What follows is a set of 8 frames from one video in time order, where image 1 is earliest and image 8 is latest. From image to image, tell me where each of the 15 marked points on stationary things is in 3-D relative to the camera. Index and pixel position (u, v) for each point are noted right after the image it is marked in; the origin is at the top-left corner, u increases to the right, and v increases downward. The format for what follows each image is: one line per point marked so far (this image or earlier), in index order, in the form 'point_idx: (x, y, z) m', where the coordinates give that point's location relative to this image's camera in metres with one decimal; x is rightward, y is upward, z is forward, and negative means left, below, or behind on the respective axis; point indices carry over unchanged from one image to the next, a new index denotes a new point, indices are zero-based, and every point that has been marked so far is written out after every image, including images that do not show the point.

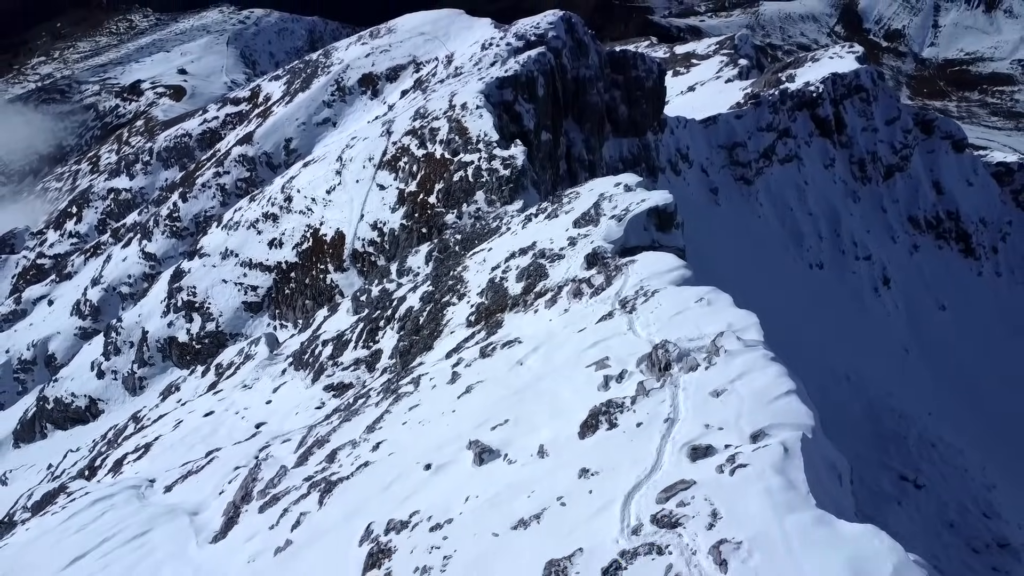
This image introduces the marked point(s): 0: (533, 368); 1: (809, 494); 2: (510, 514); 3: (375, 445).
0: (+0.5, -1.6, +17.2) m
1: (+3.6, -2.5, +9.9) m
2: (0.0, -3.3, +12.0) m
3: (-2.8, -3.2, +17.3) m
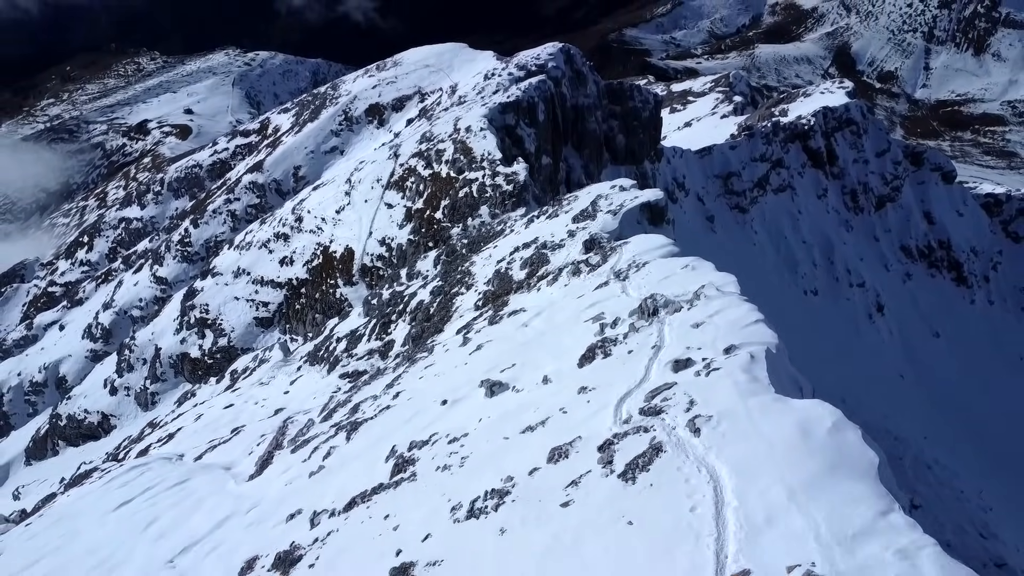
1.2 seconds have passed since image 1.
0: (+0.6, -0.9, +19.2) m
1: (+3.7, -1.4, +11.9) m
2: (+0.1, -2.2, +13.9) m
3: (-2.6, -2.4, +19.2) m
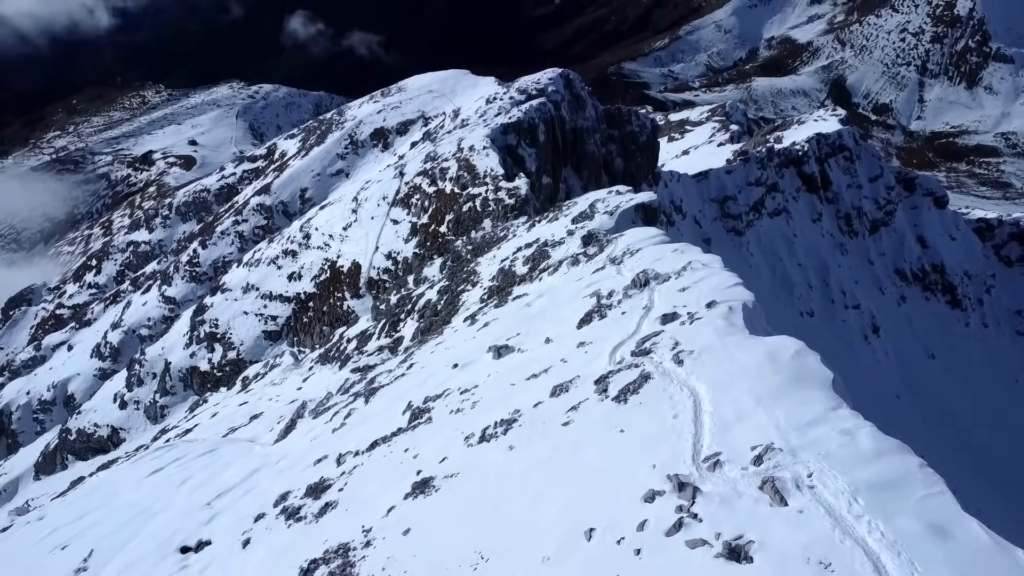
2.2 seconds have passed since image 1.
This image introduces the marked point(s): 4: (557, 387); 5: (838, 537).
0: (+0.7, -0.4, +20.9) m
1: (+3.8, -0.6, +13.5) m
2: (+0.3, -1.6, +15.5) m
3: (-2.5, -2.0, +20.8) m
4: (+0.8, -1.7, +13.9) m
5: (+3.1, -2.4, +7.8) m
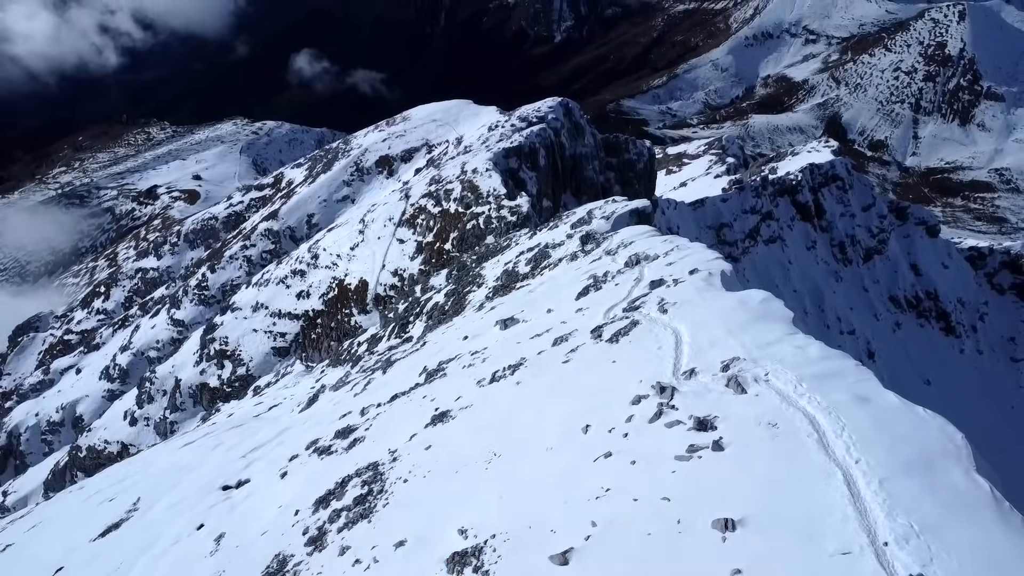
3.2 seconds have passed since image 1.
0: (+0.8, 0.0, +22.8) m
1: (+4.0, +0.1, +15.5) m
2: (+0.4, -1.0, +17.4) m
3: (-2.4, -1.6, +22.7) m
4: (+0.9, -1.0, +15.8) m
5: (+3.2, -1.4, +9.7) m
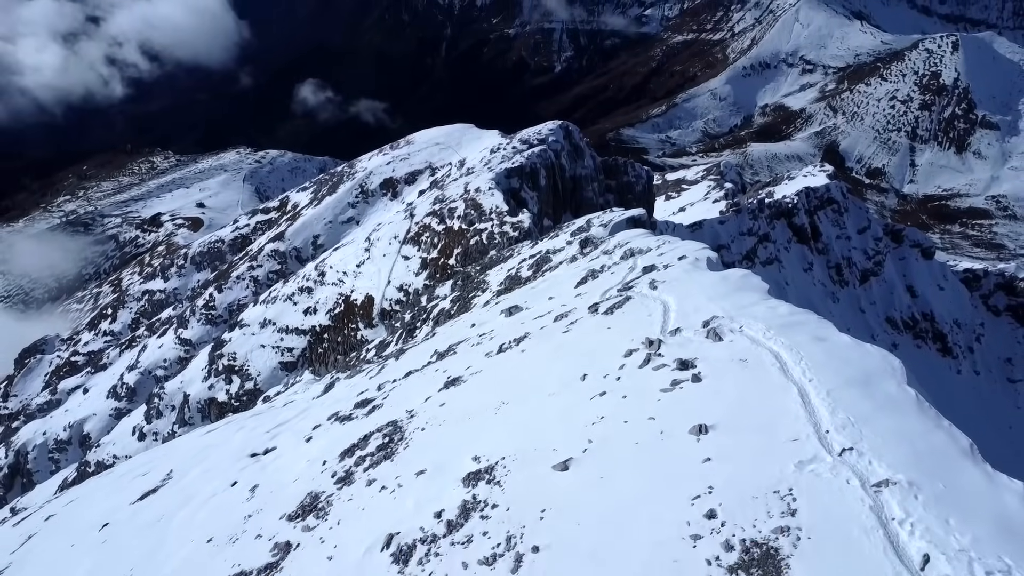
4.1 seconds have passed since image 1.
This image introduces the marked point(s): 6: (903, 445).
0: (+0.9, +0.1, +24.4) m
1: (+4.1, +0.5, +17.0) m
2: (+0.5, -0.7, +19.0) m
3: (-2.3, -1.5, +24.2) m
4: (+1.0, -0.6, +17.4) m
5: (+3.3, -0.8, +11.2) m
6: (+3.8, -1.5, +7.8) m
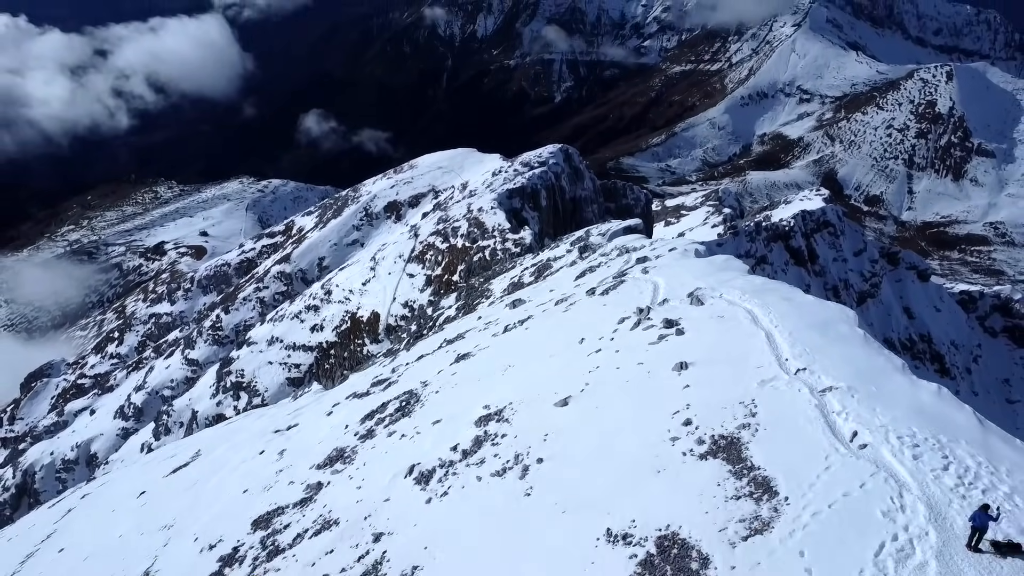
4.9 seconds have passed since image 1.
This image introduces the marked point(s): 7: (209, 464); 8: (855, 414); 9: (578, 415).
0: (+1.0, +0.1, +26.0) m
1: (+4.2, +0.8, +18.6) m
2: (+0.6, -0.4, +20.5) m
3: (-2.2, -1.4, +25.7) m
4: (+1.1, -0.4, +18.9) m
5: (+3.4, -0.3, +12.7) m
6: (+3.9, -0.9, +9.3) m
7: (-6.9, -4.0, +18.5) m
8: (+3.4, -1.3, +8.1) m
9: (+0.9, -1.7, +10.7) m
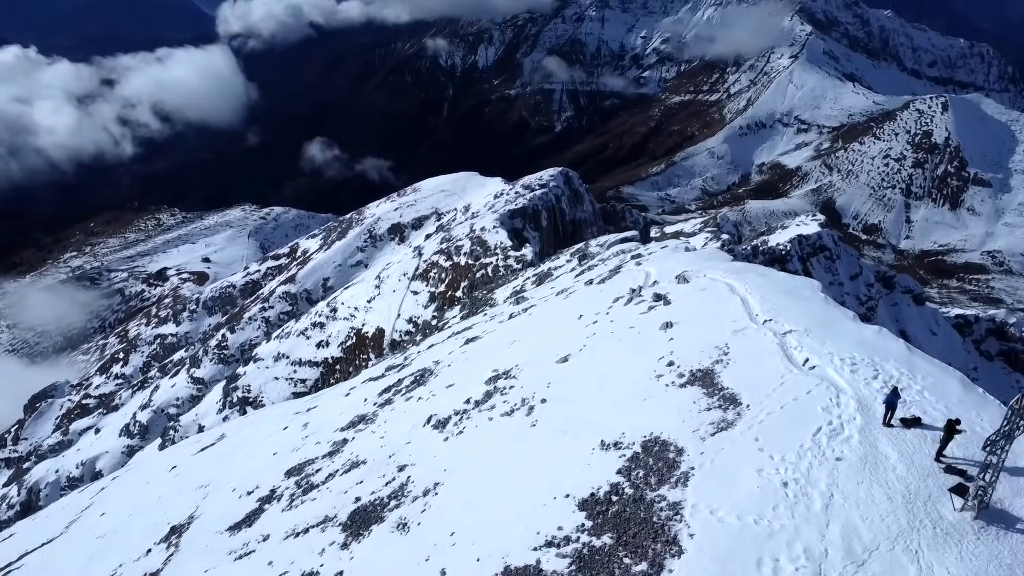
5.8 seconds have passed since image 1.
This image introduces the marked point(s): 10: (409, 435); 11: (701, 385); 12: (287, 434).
0: (+1.1, 0.0, +27.5) m
1: (+4.3, +0.9, +20.2) m
2: (+0.7, -0.3, +22.1) m
3: (-2.1, -1.5, +27.2) m
4: (+1.2, -0.2, +20.5) m
5: (+3.5, +0.1, +14.3) m
6: (+4.0, -0.4, +10.9) m
7: (-6.8, -3.8, +19.9) m
8: (+3.5, -0.7, +9.6) m
9: (+1.0, -1.2, +12.2) m
10: (-1.6, -2.3, +12.8) m
11: (+2.3, -1.2, +9.7) m
12: (-4.9, -3.2, +17.7) m
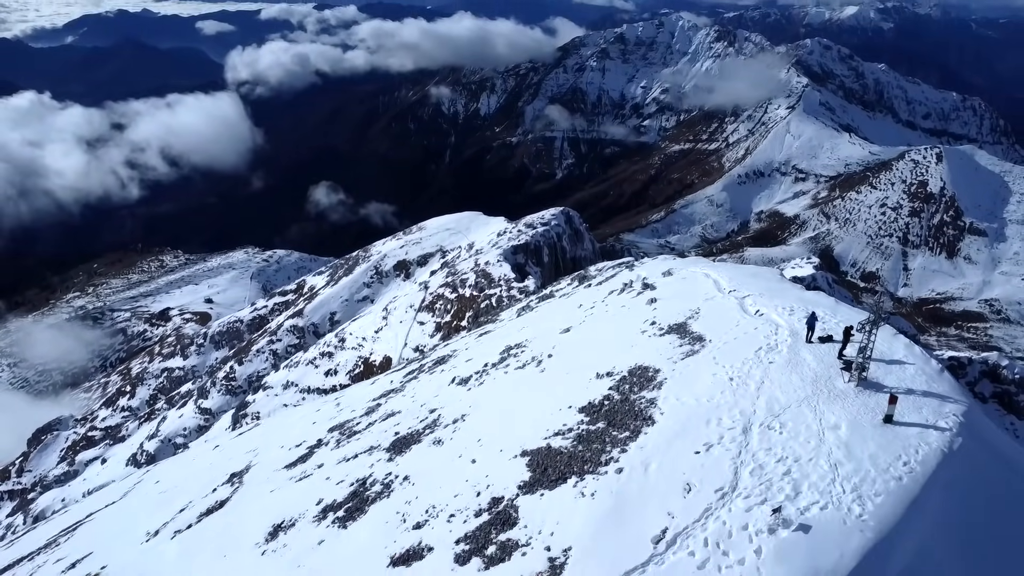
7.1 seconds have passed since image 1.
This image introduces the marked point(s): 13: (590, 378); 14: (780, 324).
0: (+1.4, -0.5, +30.1) m
1: (+4.5, +0.8, +22.8) m
2: (+0.9, -0.5, +24.6) m
3: (-1.9, -2.0, +29.7) m
4: (+1.4, -0.3, +23.0) m
5: (+3.7, +0.3, +16.9) m
6: (+4.2, 0.0, +13.5) m
7: (-6.6, -3.8, +22.3) m
8: (+3.7, -0.2, +12.2) m
9: (+1.2, -0.9, +14.8) m
10: (-1.4, -2.0, +15.3) m
11: (+2.5, -0.7, +12.2) m
12: (-4.7, -3.1, +20.1) m
13: (+1.1, -1.4, +11.8) m
14: (+3.6, -0.5, +10.9) m
